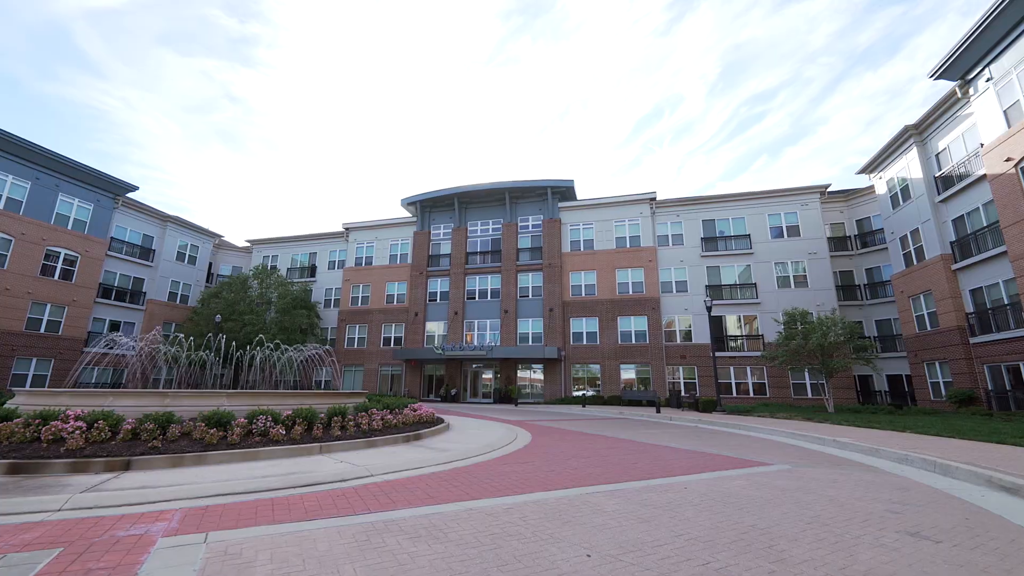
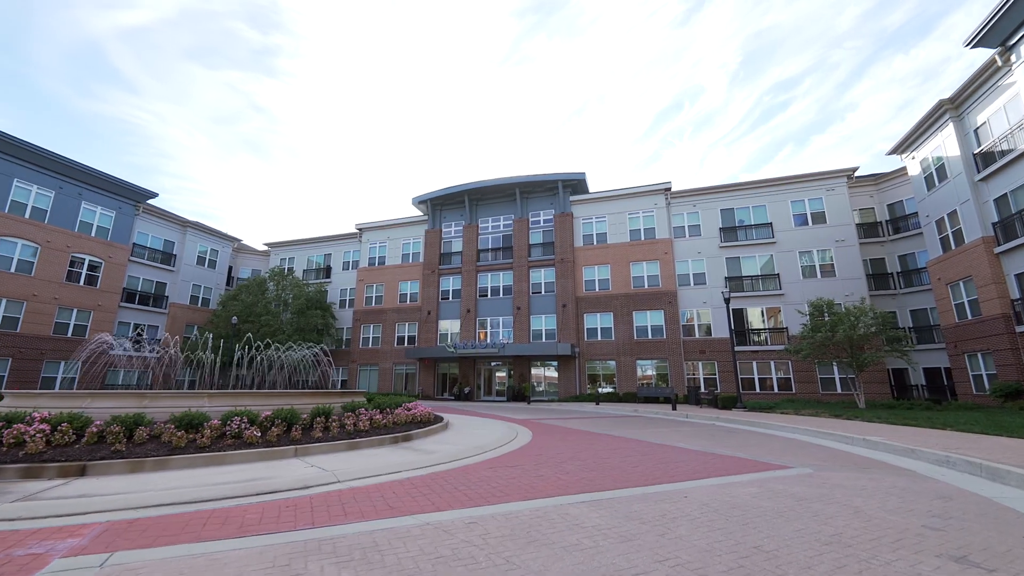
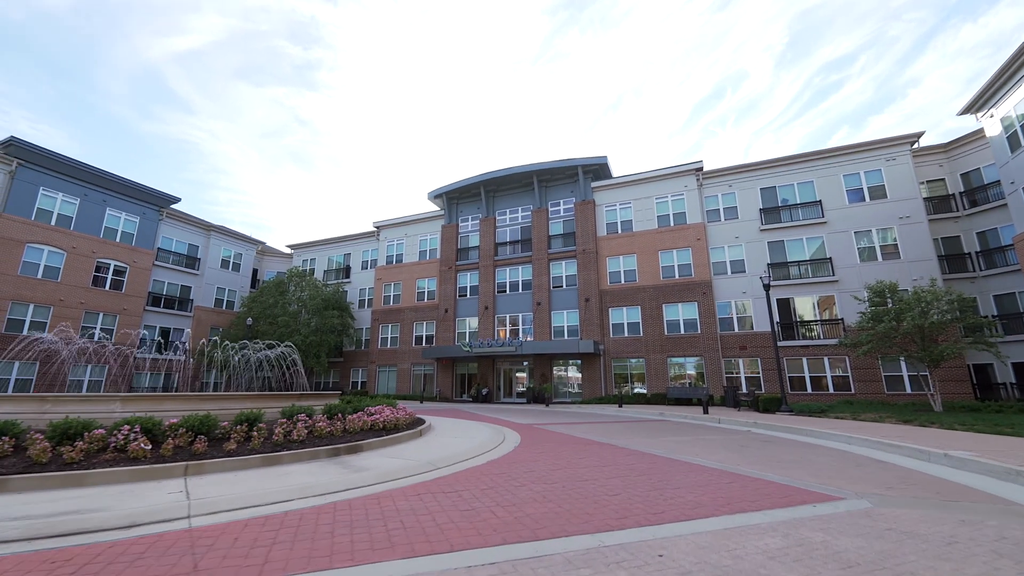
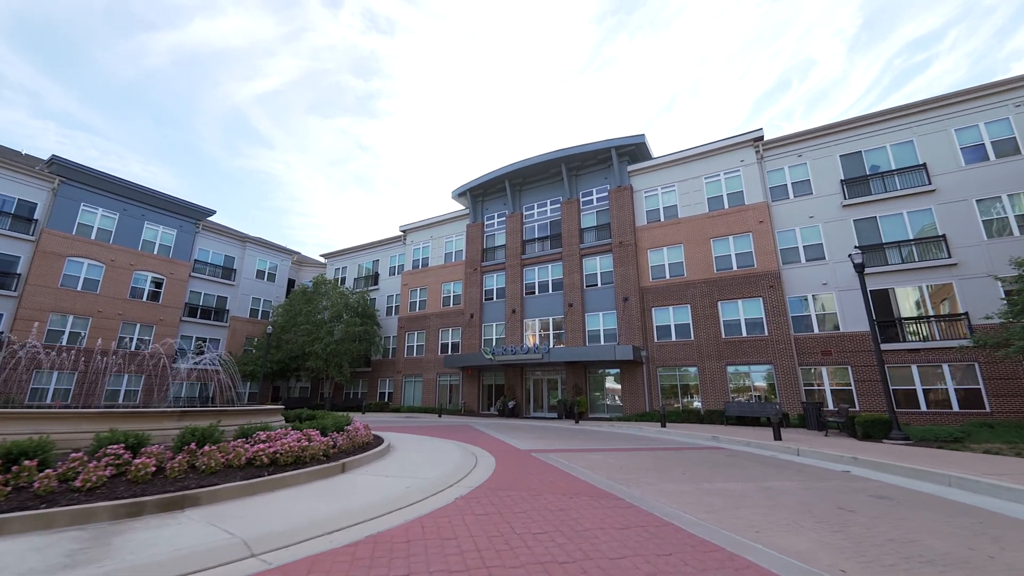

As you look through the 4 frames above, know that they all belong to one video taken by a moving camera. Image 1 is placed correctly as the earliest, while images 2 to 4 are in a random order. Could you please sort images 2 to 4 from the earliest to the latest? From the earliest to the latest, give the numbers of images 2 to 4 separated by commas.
2, 3, 4
